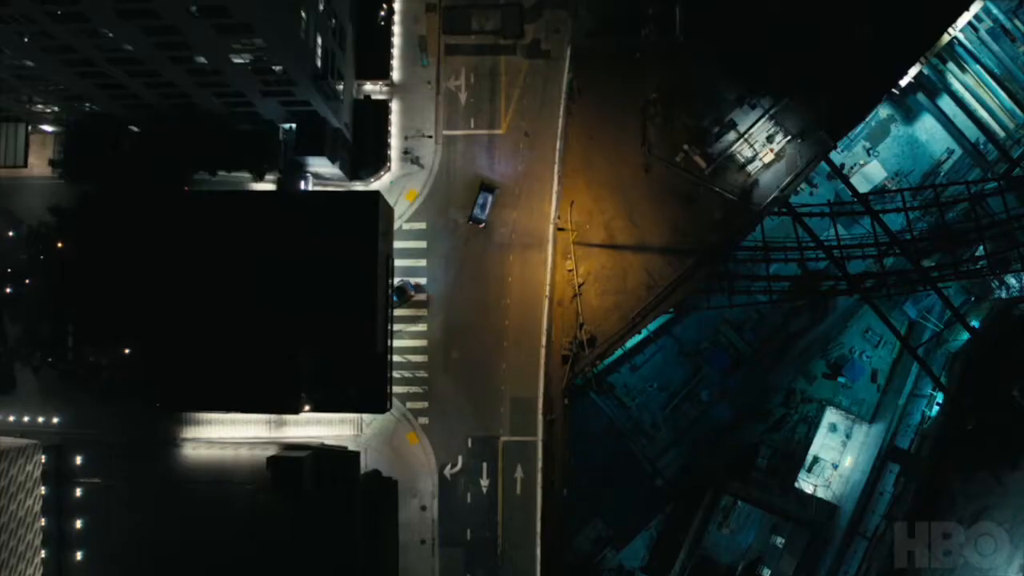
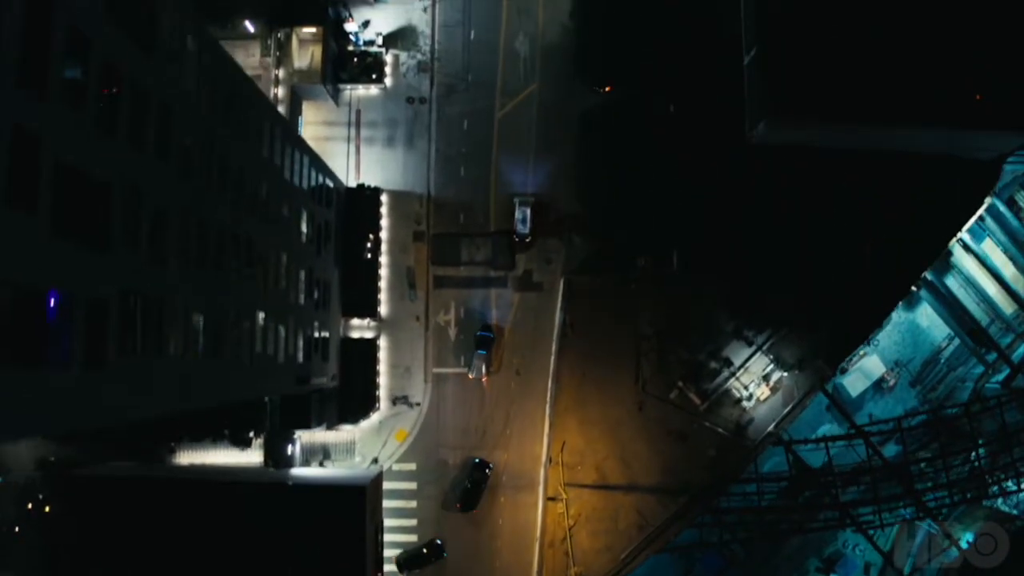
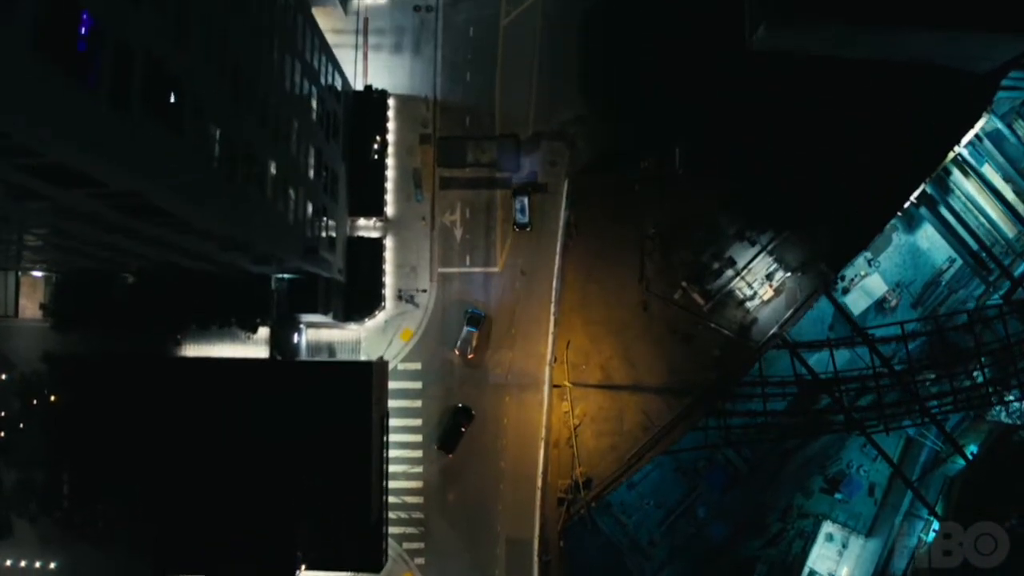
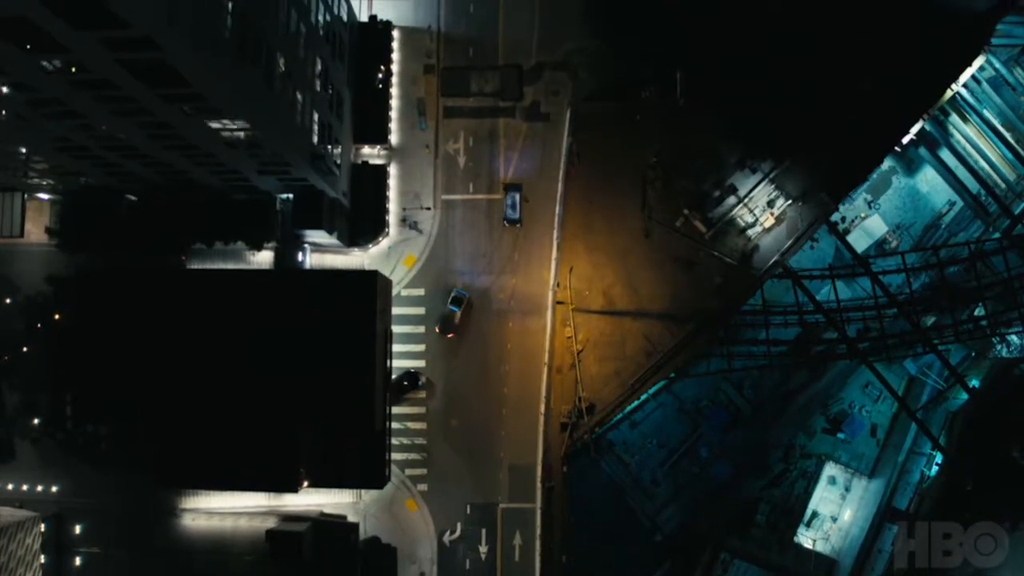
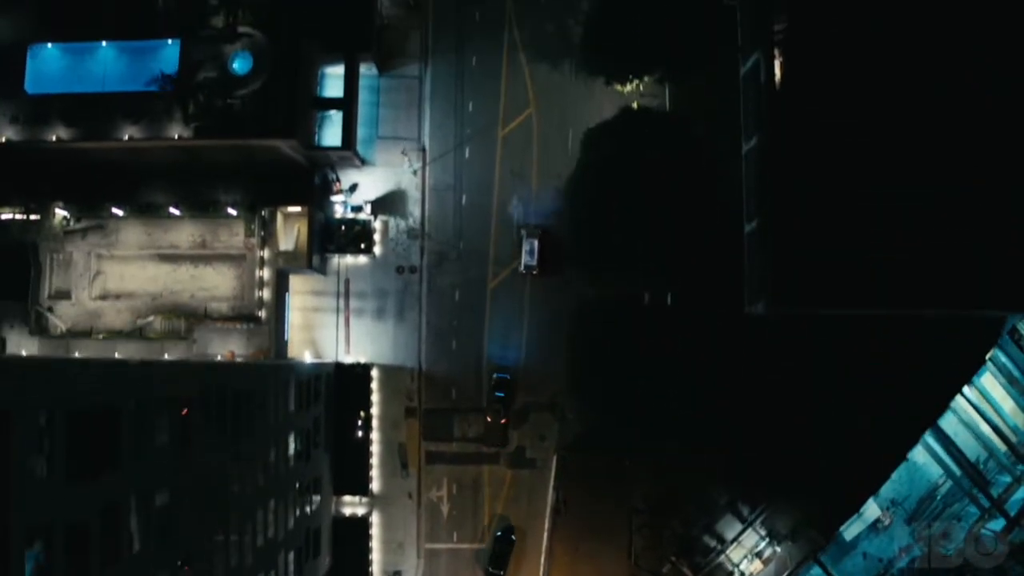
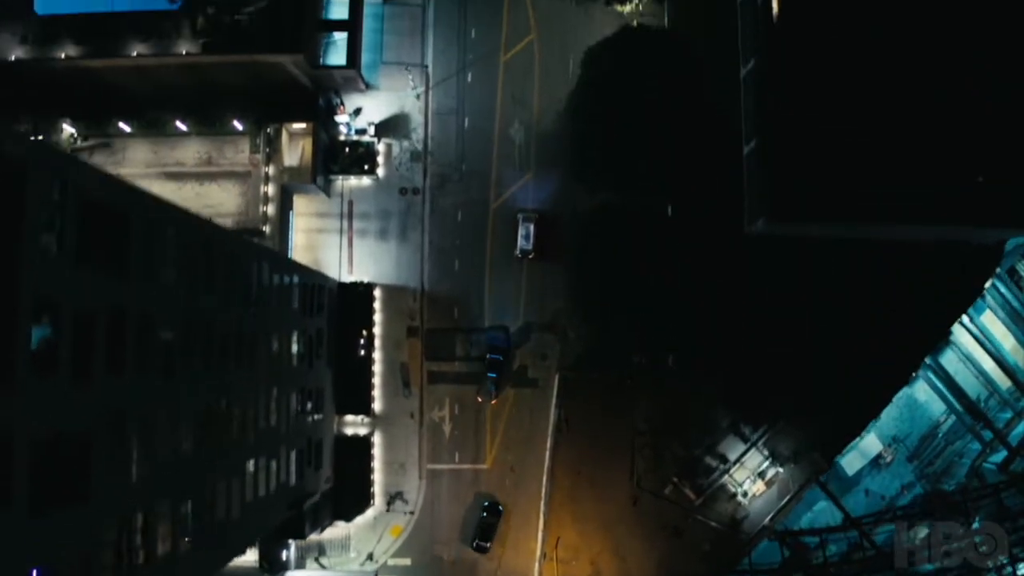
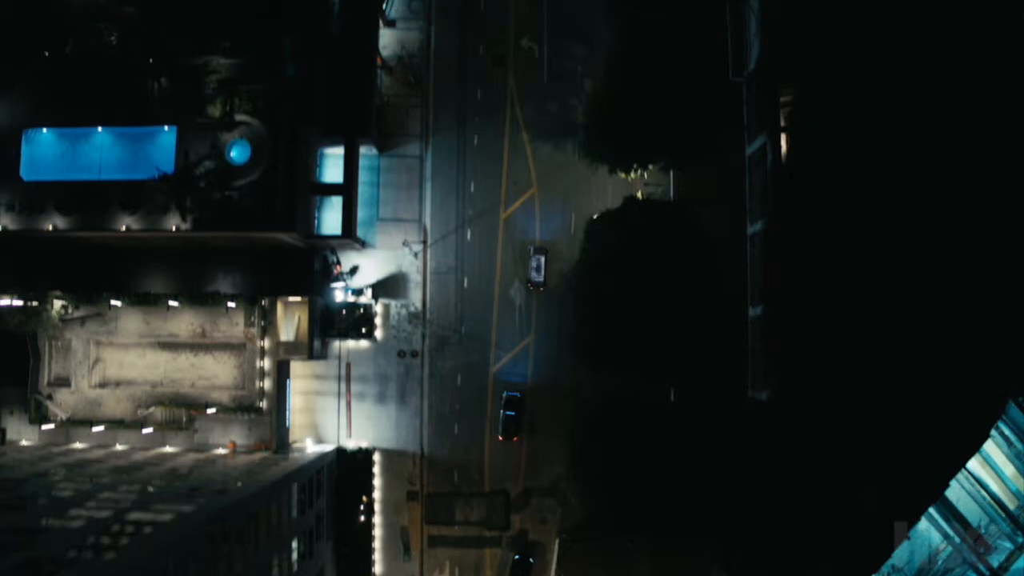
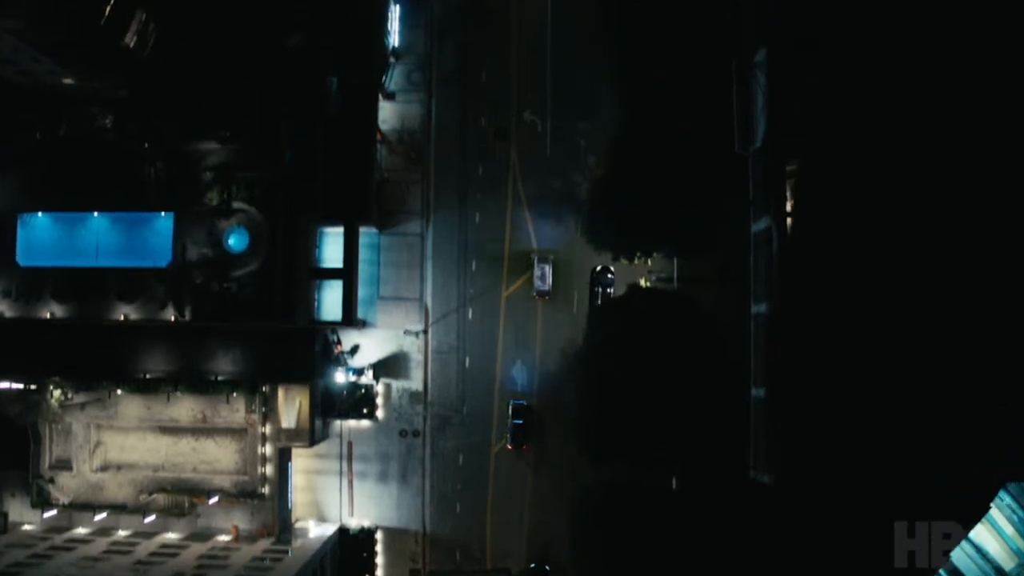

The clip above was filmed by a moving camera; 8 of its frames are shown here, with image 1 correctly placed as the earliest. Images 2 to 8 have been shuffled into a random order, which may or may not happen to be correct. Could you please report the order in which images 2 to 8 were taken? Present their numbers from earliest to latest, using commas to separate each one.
4, 3, 2, 6, 5, 7, 8
